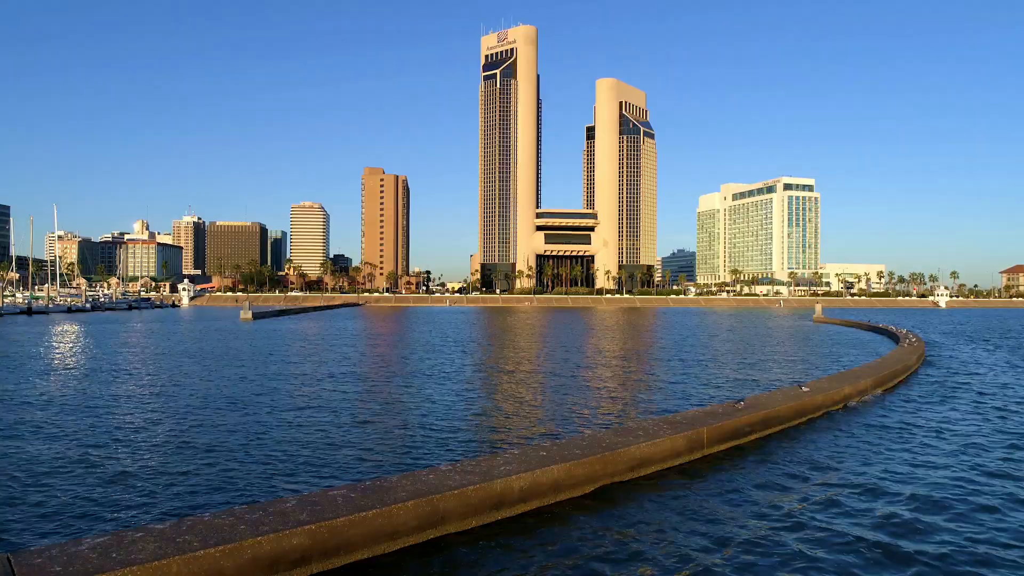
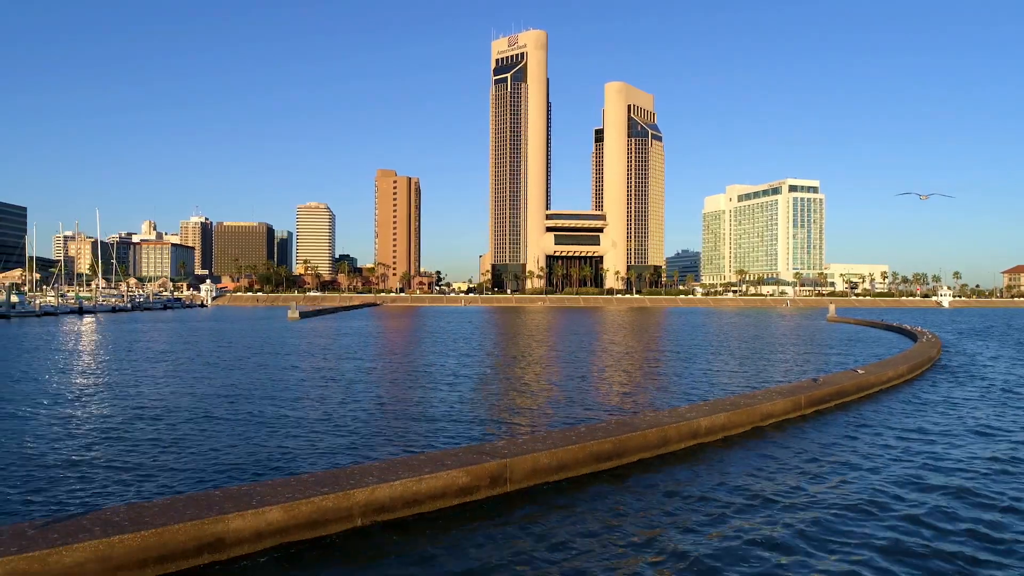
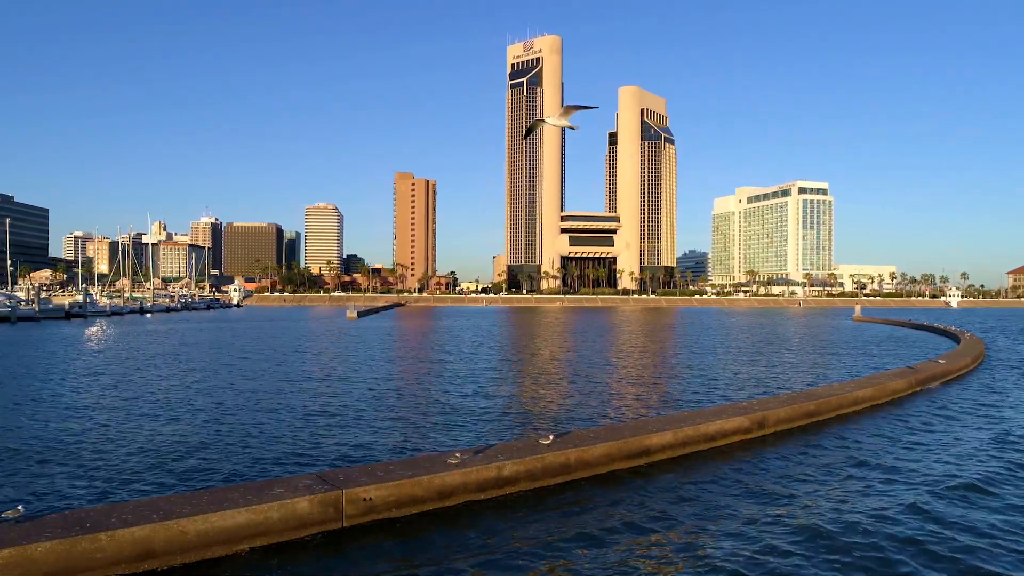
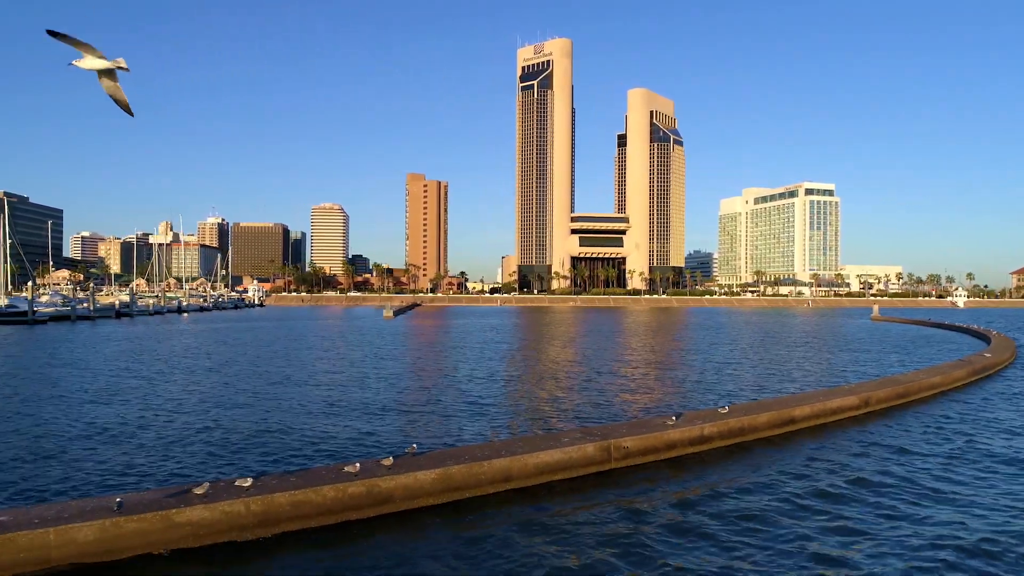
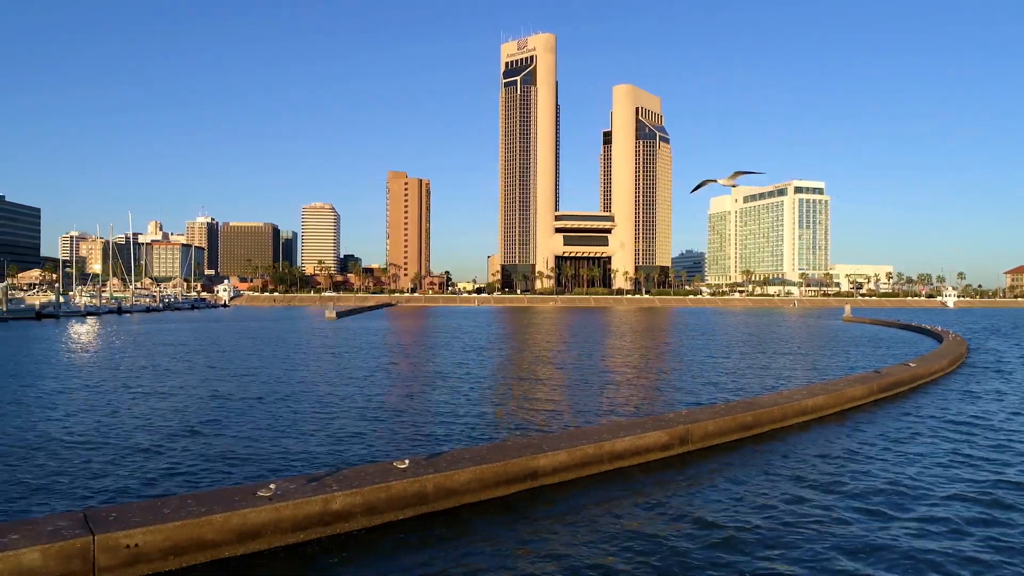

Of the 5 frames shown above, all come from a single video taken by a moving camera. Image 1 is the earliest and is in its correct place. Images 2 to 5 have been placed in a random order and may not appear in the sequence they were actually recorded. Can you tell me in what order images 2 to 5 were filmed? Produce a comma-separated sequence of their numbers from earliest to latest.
2, 5, 3, 4
